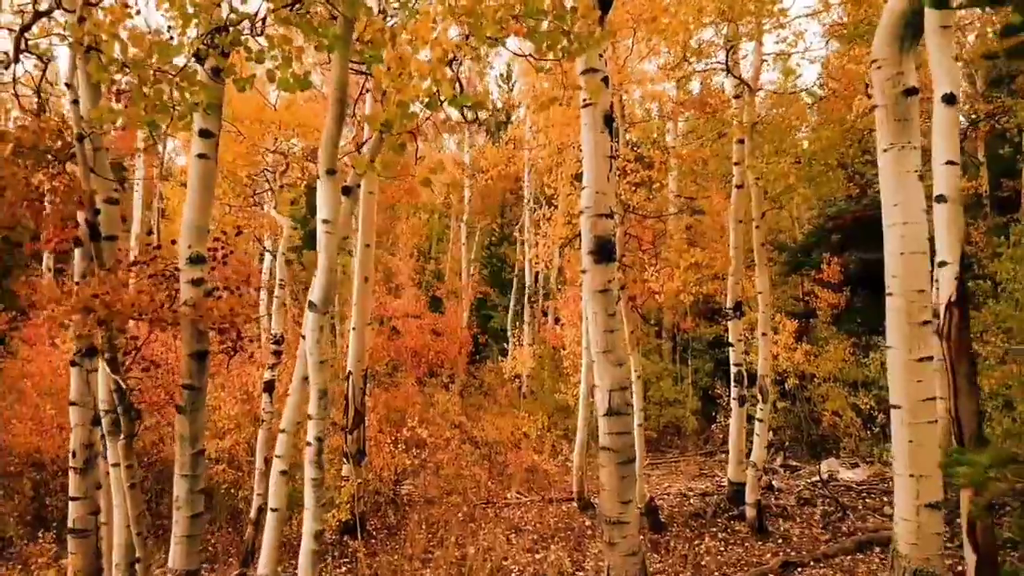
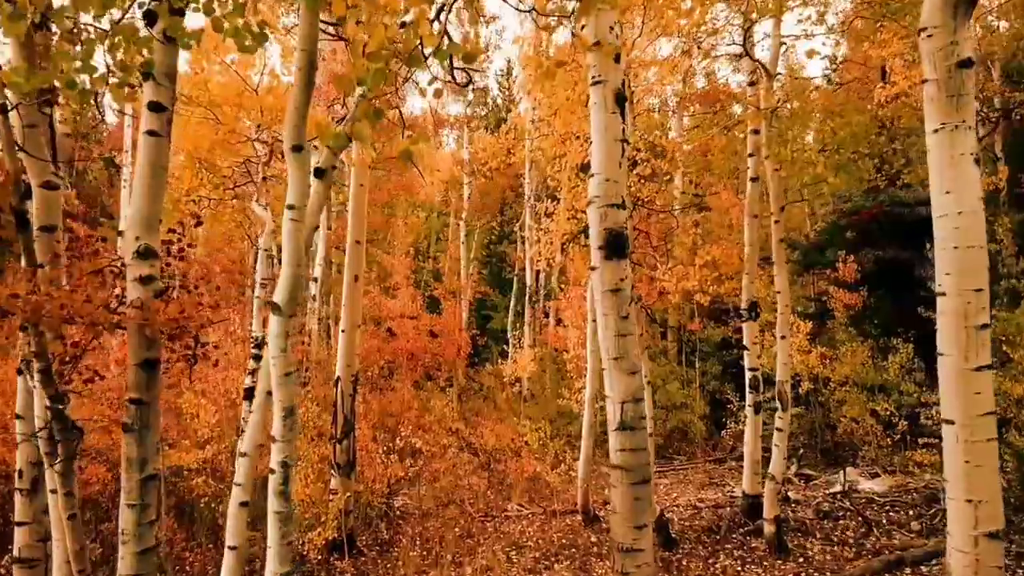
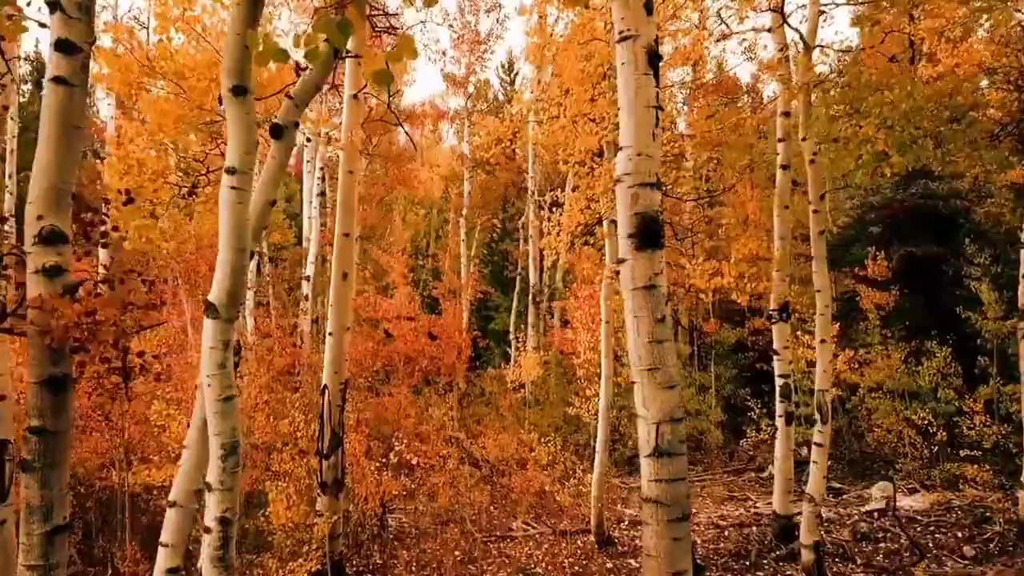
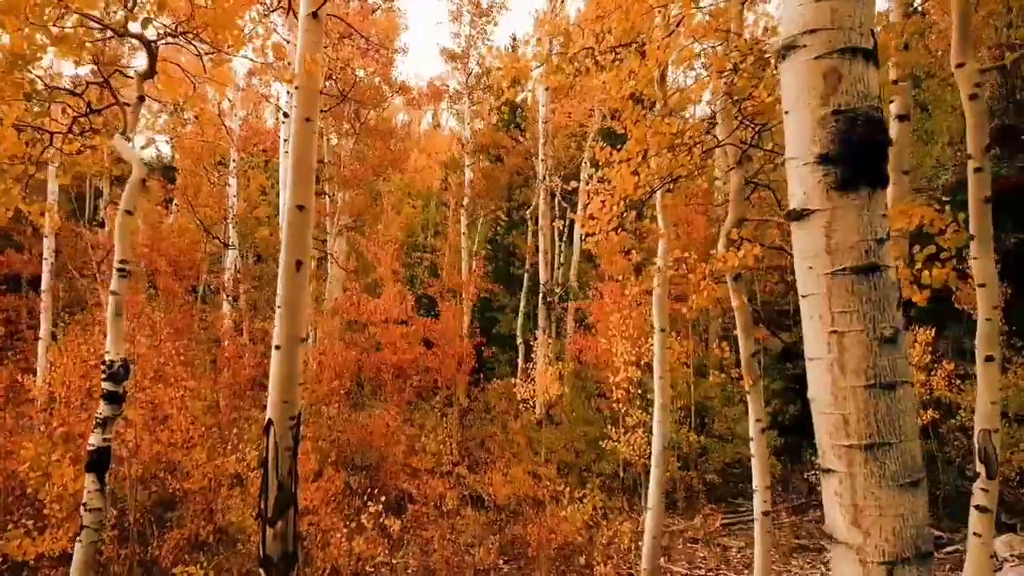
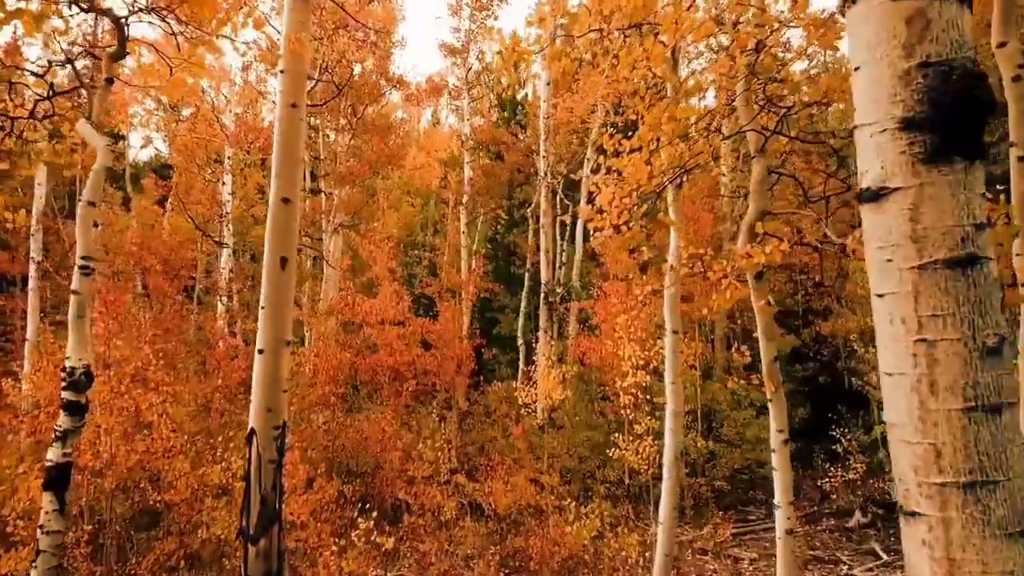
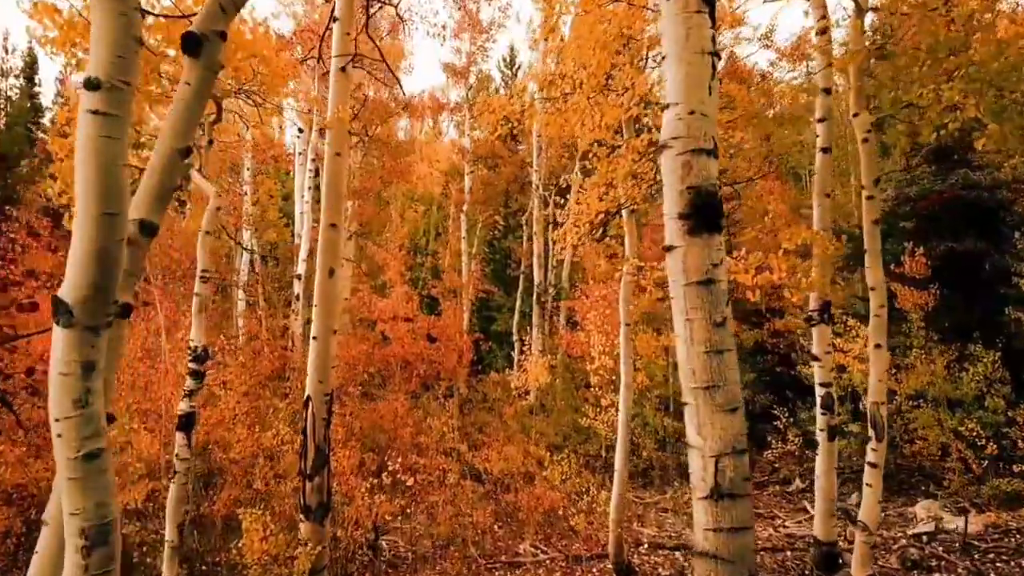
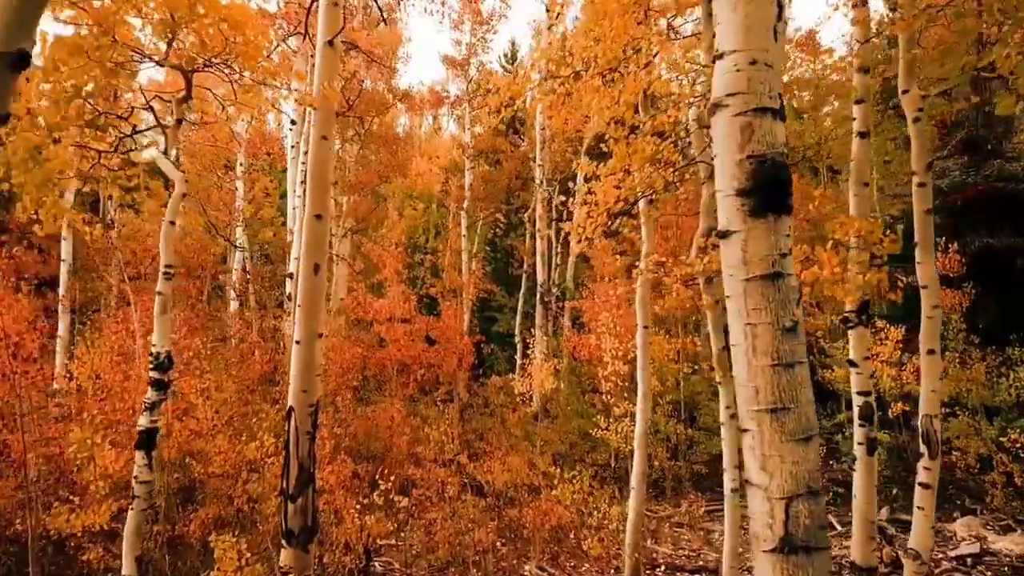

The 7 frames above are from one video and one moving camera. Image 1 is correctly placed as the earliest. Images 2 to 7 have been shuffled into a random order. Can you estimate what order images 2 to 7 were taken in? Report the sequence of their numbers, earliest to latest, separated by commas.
2, 3, 6, 7, 4, 5
